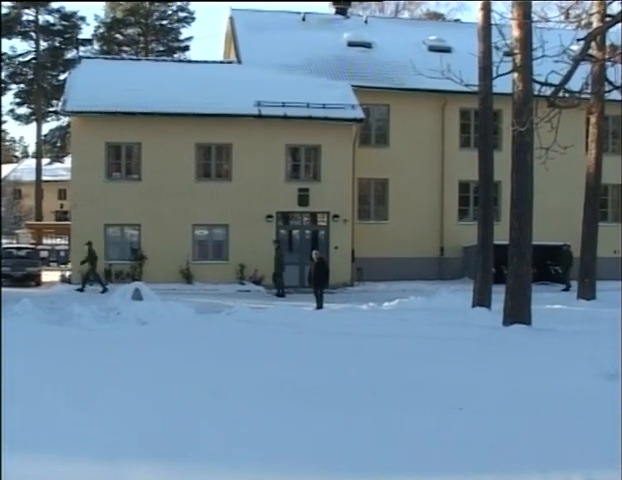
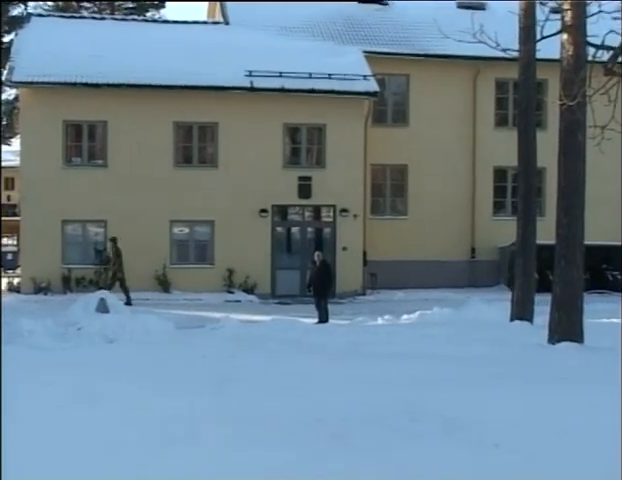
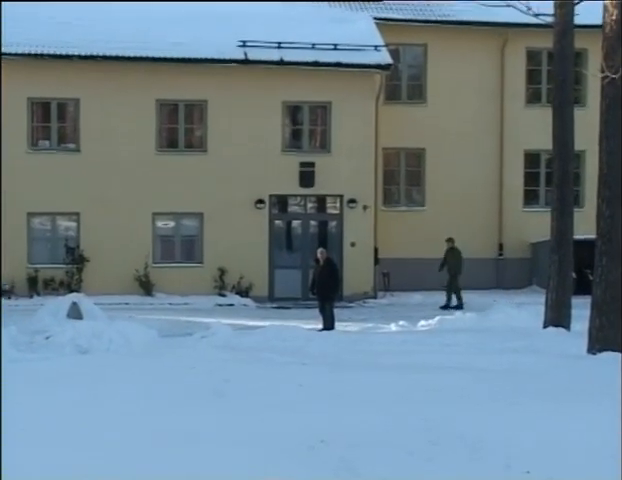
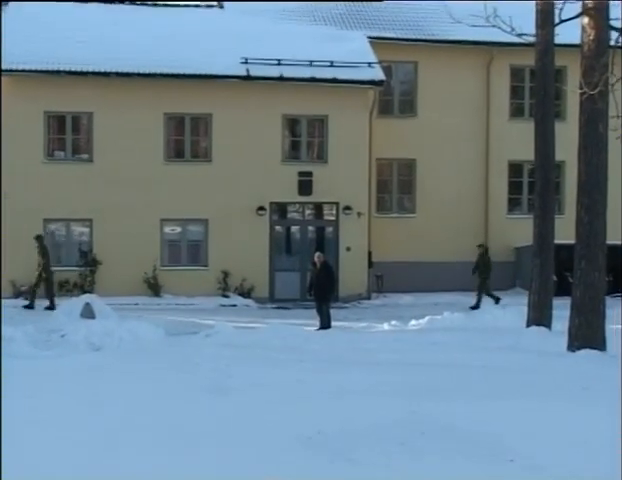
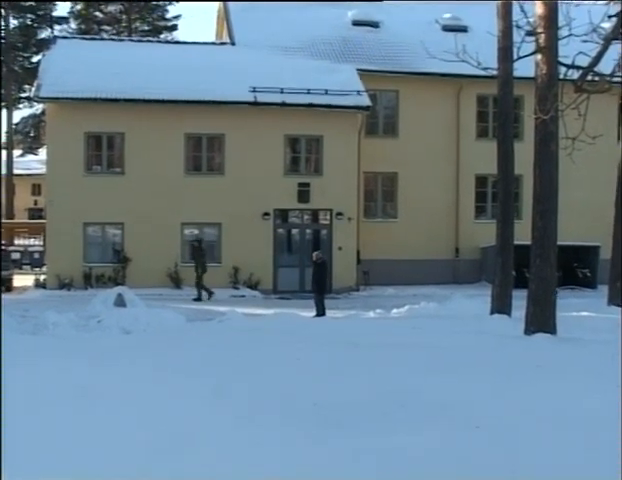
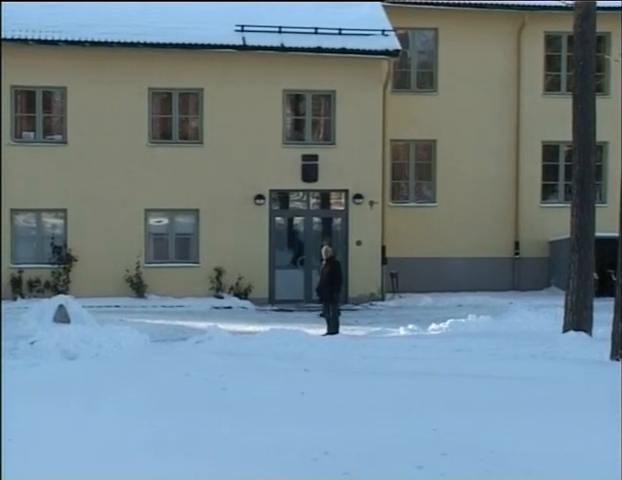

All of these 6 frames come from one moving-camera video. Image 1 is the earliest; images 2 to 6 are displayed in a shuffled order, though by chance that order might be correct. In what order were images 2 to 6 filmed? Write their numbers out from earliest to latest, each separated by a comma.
5, 2, 4, 3, 6
